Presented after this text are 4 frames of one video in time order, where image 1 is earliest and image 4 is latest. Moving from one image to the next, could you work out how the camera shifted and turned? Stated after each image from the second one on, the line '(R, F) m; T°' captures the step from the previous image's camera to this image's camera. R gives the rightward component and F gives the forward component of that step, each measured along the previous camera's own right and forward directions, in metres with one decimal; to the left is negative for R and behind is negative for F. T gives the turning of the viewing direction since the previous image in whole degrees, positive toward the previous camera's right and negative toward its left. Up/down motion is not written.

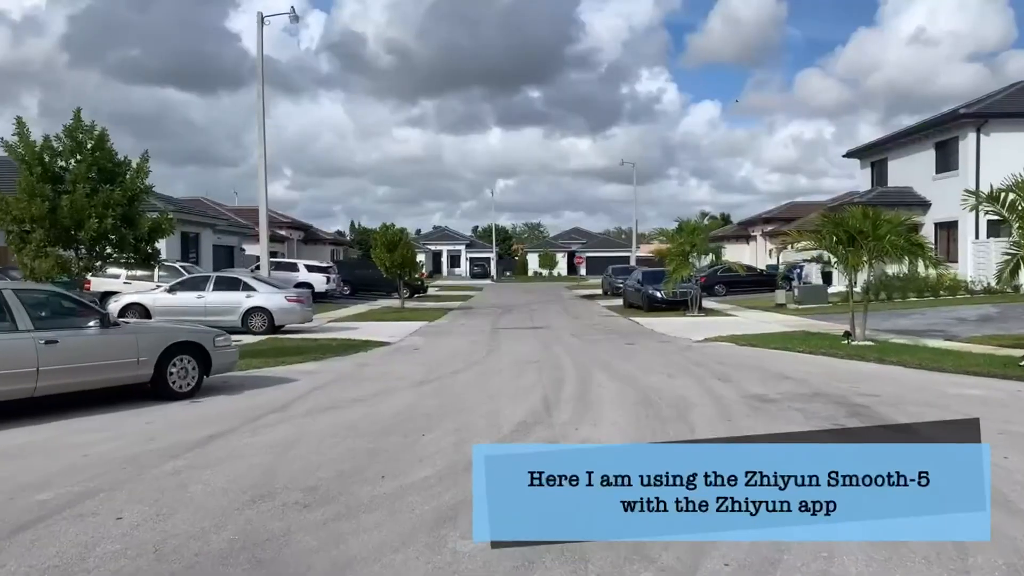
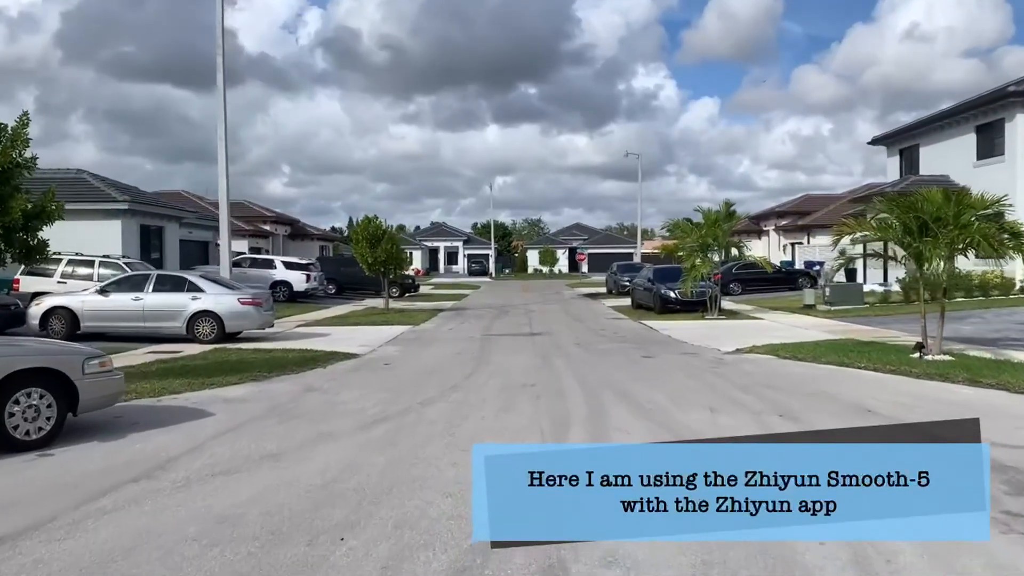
(+0.1, +3.3) m; 0°
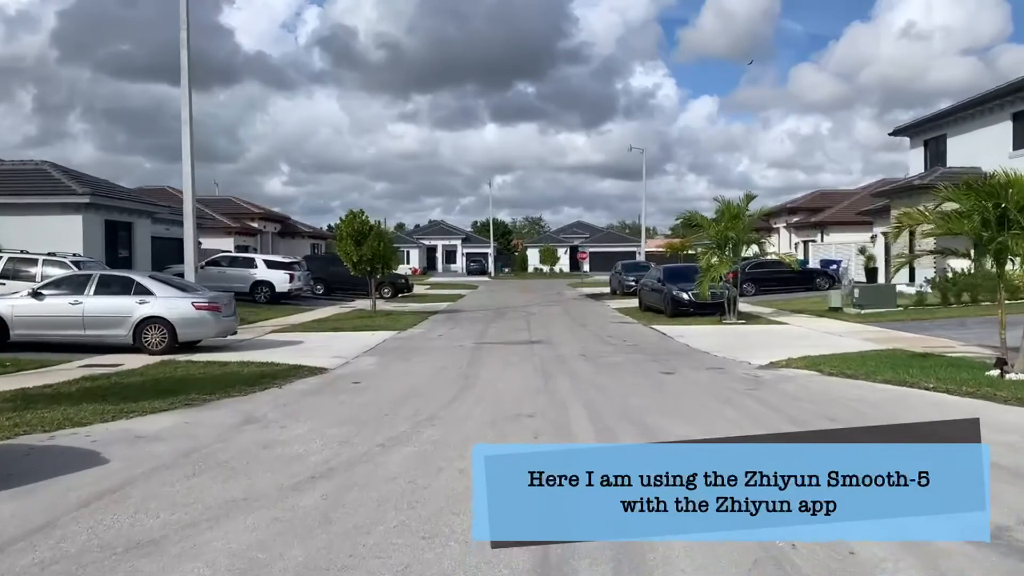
(+0.1, +2.4) m; 0°
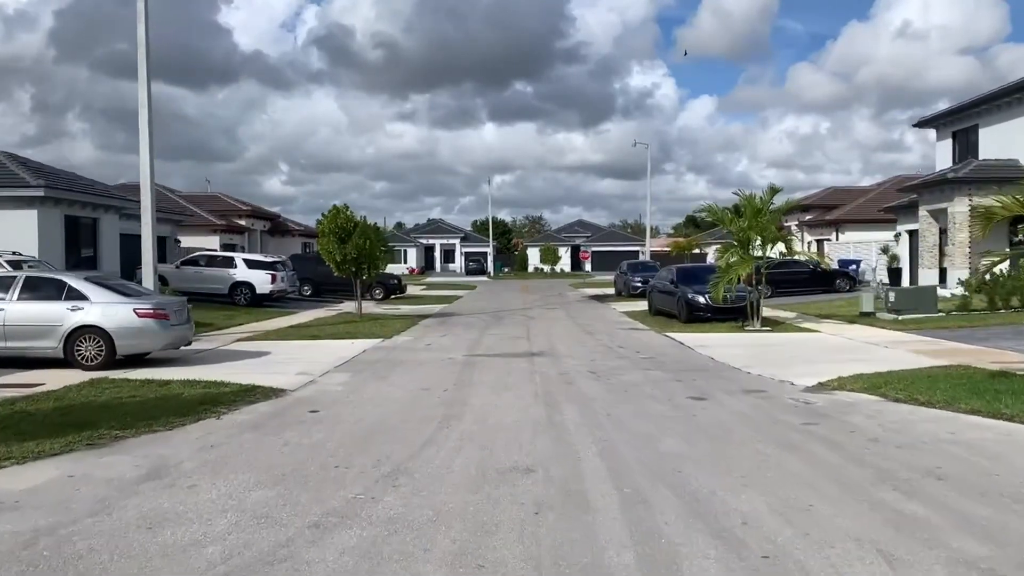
(+0.1, +2.4) m; 0°
